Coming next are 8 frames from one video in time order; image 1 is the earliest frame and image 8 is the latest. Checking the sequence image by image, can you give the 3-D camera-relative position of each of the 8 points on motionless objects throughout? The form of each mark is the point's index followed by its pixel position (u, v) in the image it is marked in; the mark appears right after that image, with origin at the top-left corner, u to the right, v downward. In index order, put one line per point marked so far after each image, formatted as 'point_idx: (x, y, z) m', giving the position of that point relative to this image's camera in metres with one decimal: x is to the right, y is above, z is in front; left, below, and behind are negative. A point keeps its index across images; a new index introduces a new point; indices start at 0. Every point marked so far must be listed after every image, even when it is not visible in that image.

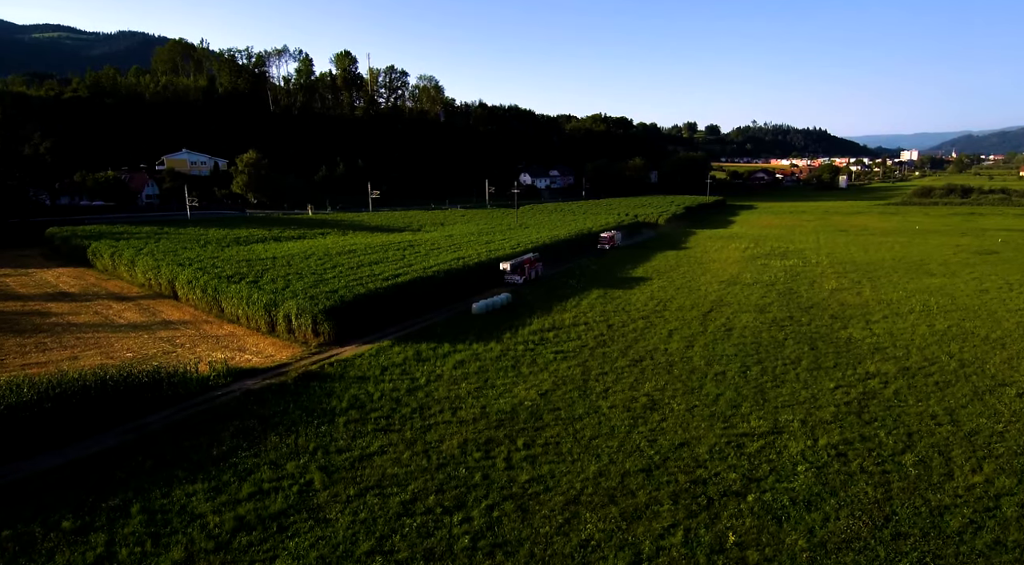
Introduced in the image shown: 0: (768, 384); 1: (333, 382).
0: (+7.5, -3.0, +19.2) m
1: (-5.3, -2.9, +19.1) m
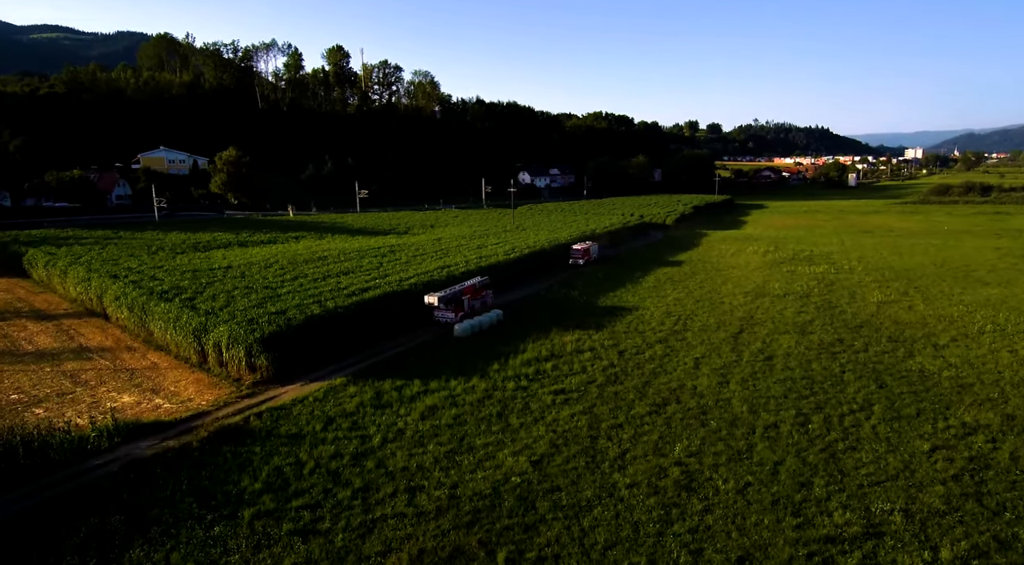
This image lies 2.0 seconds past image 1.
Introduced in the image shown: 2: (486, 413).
0: (+7.2, -3.6, +14.3) m
1: (-5.6, -3.5, +14.2) m
2: (-0.6, -3.2, +16.3) m
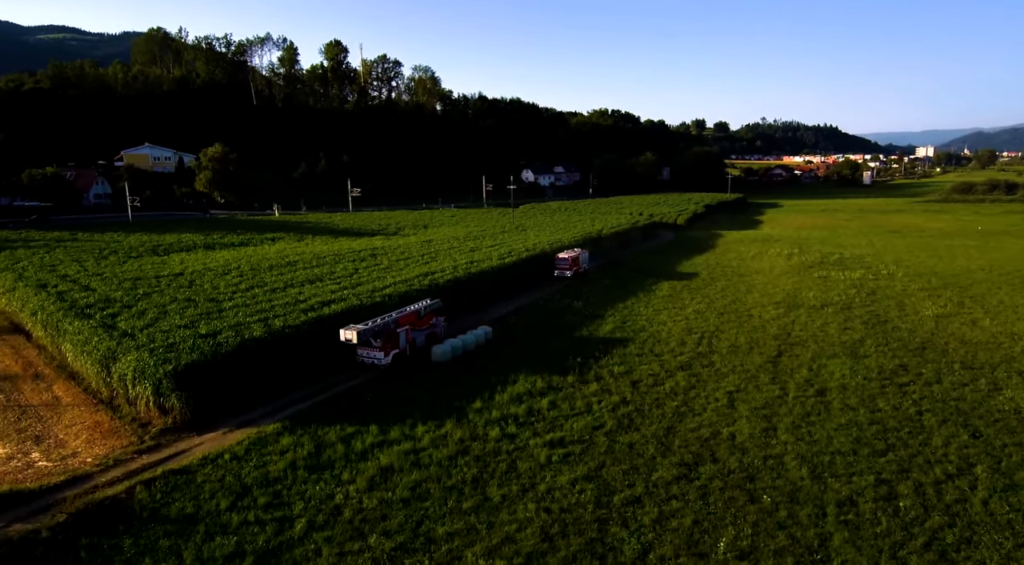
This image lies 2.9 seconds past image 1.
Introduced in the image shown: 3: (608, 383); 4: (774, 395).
0: (+6.8, -4.0, +10.1) m
1: (-6.0, -3.9, +10.2) m
2: (-1.0, -3.6, +12.2) m
3: (+2.6, -2.7, +17.5) m
4: (+6.6, -2.9, +16.6) m
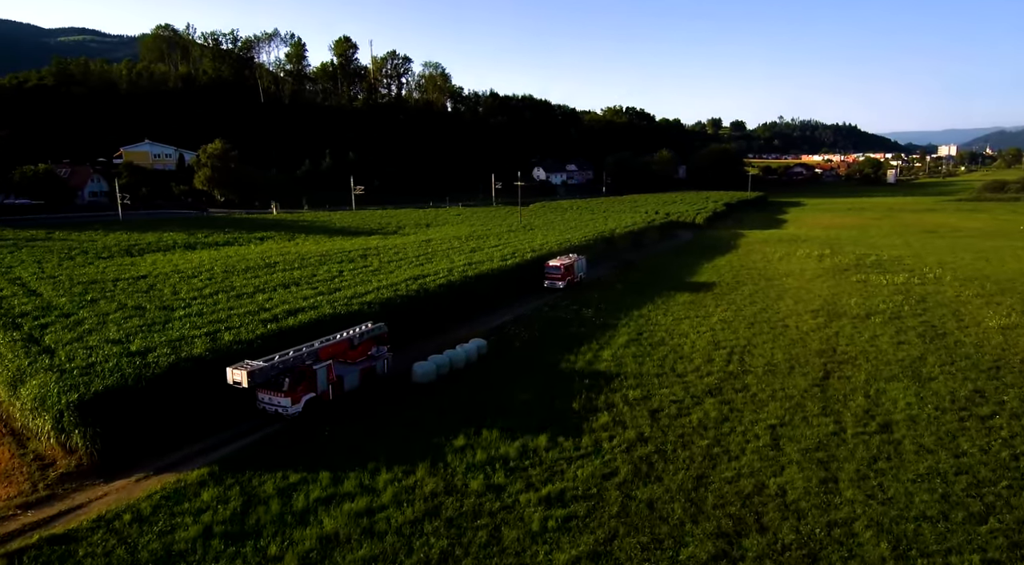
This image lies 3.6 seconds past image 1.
0: (+6.5, -4.2, +7.0) m
1: (-6.3, -4.1, +7.3) m
2: (-1.3, -3.8, +9.2) m
3: (+2.5, -2.9, +14.4) m
4: (+6.5, -3.1, +13.5) m
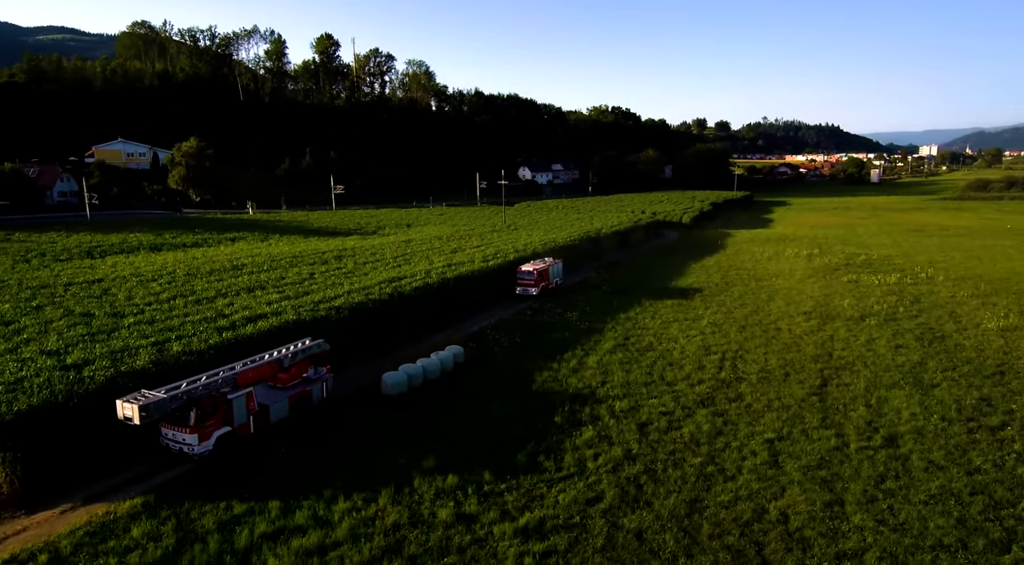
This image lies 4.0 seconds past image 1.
0: (+6.2, -4.2, +5.9) m
1: (-6.6, -4.2, +6.0) m
2: (-1.6, -3.9, +8.0) m
3: (+2.0, -2.9, +13.3) m
4: (+6.0, -3.1, +12.4) m
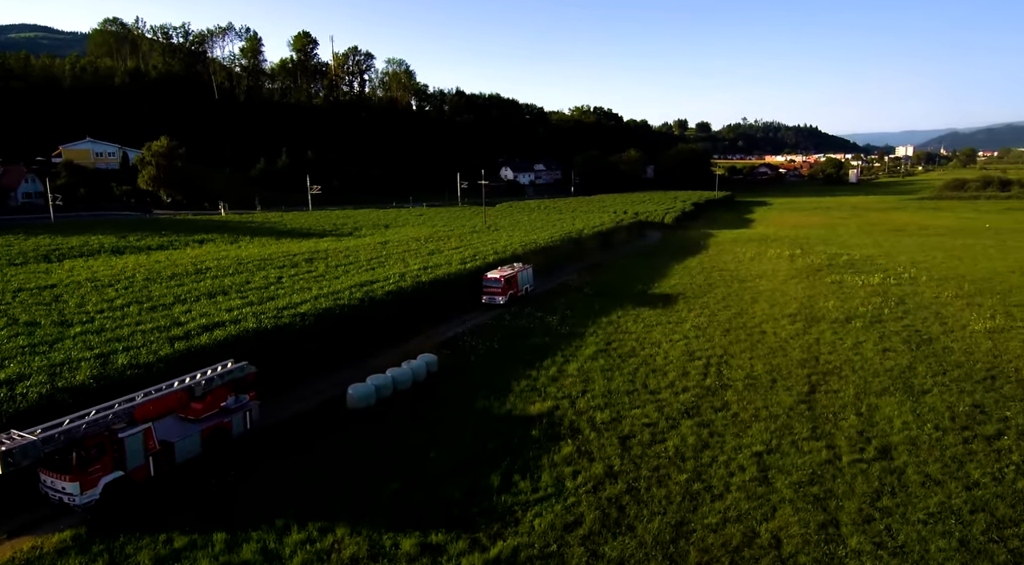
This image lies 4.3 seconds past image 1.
0: (+5.8, -4.3, +5.3) m
1: (-6.9, -4.3, +5.0) m
2: (-2.0, -4.0, +7.1) m
3: (+1.5, -3.0, +12.5) m
4: (+5.5, -3.2, +11.7) m
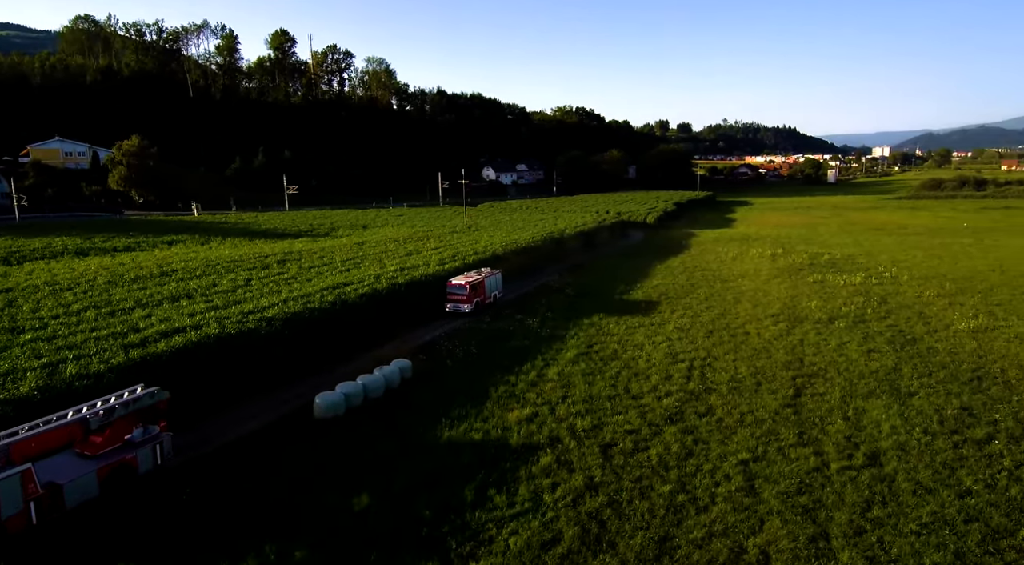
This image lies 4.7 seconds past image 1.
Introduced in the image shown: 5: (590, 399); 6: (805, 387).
0: (+5.6, -4.3, +4.8) m
1: (-7.2, -4.4, +4.2) m
2: (-2.3, -4.0, +6.5) m
3: (+1.1, -3.0, +12.0) m
4: (+5.1, -3.2, +11.3) m
5: (+1.7, -2.6, +14.5) m
6: (+6.9, -2.5, +15.5) m
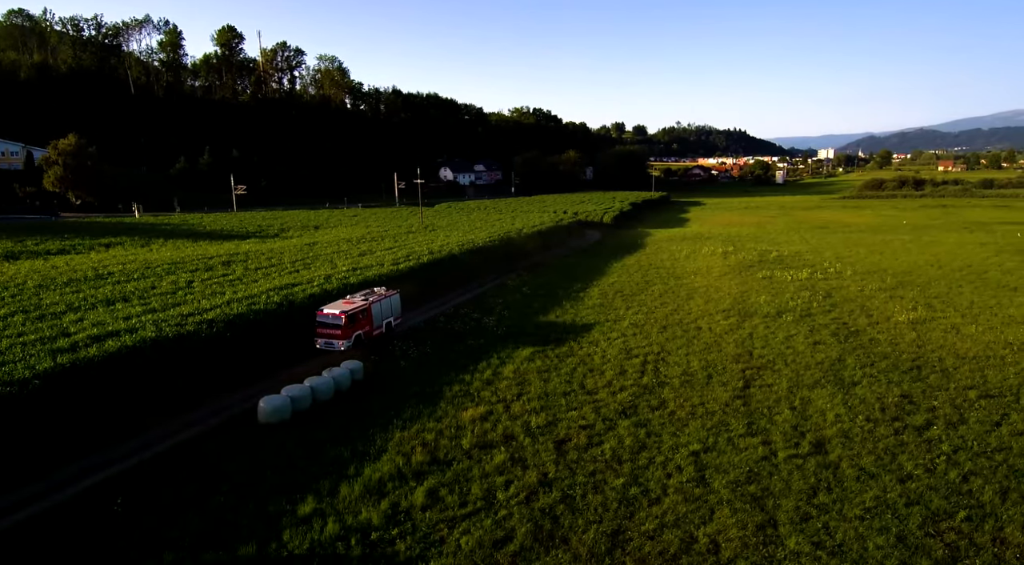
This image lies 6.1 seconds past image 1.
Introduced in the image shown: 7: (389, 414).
0: (+5.2, -4.1, +5.0) m
1: (-7.5, -4.3, +3.6) m
2: (-2.8, -4.0, +6.1) m
3: (+0.2, -3.0, +11.8) m
4: (+4.3, -3.1, +11.4) m
5: (+0.7, -2.5, +14.4) m
6: (+5.8, -2.3, +15.7) m
7: (-2.4, -2.6, +13.2) m
